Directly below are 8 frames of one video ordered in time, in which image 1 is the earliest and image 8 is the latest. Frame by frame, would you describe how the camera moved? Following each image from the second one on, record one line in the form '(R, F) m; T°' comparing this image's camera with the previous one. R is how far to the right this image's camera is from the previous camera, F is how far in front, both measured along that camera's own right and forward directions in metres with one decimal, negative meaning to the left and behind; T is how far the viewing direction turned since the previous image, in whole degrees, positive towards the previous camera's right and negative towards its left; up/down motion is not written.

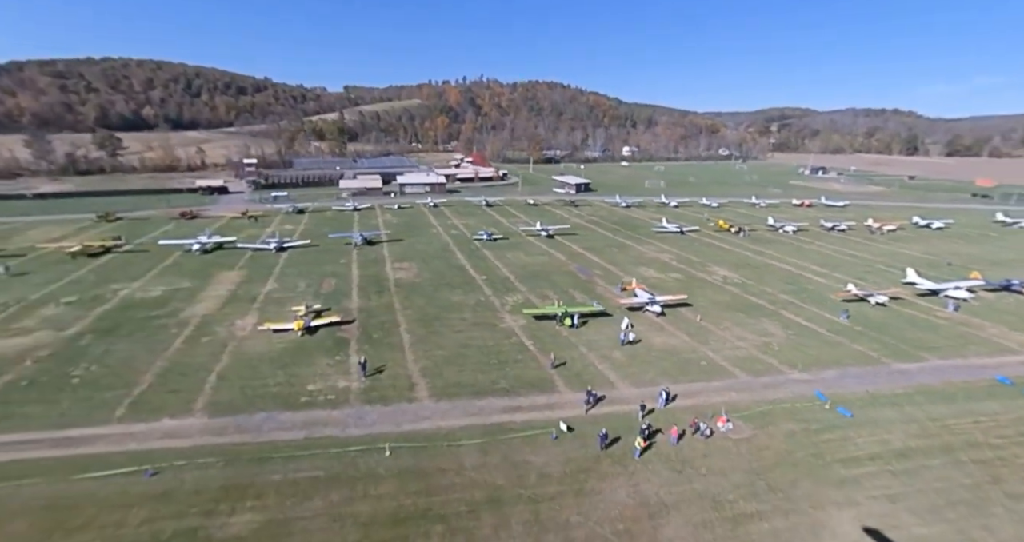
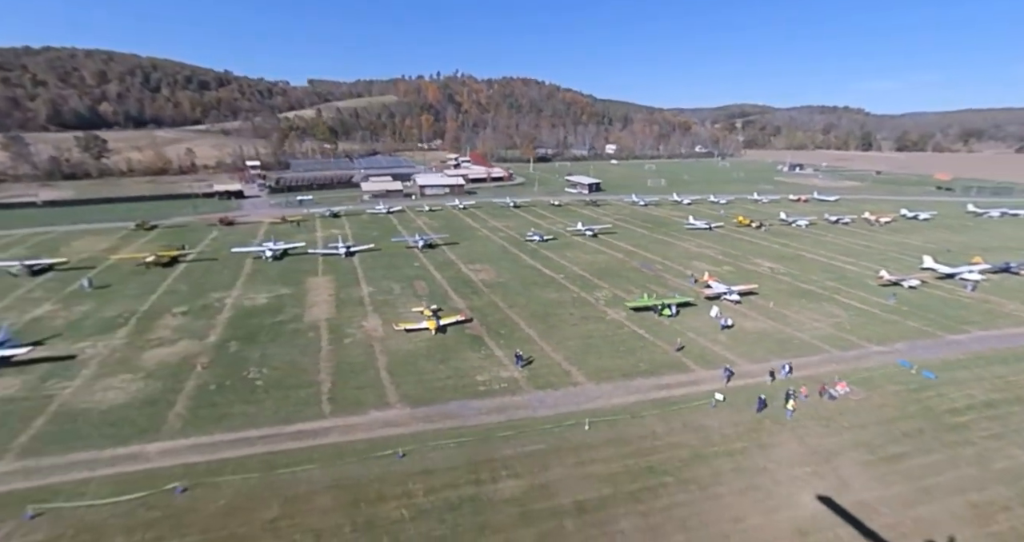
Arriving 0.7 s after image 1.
(-7.2, -2.2) m; +4°
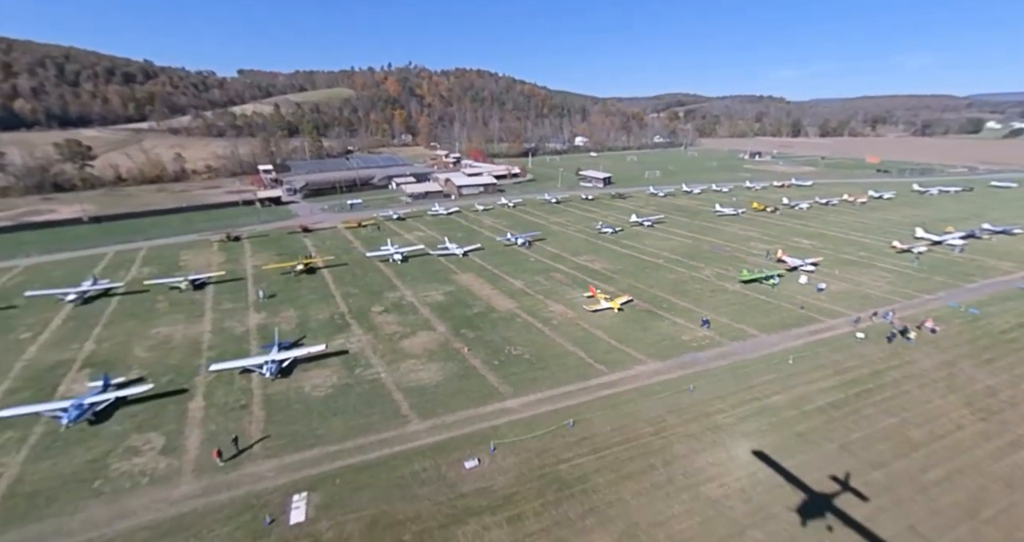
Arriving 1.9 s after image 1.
(-13.5, -4.5) m; +8°
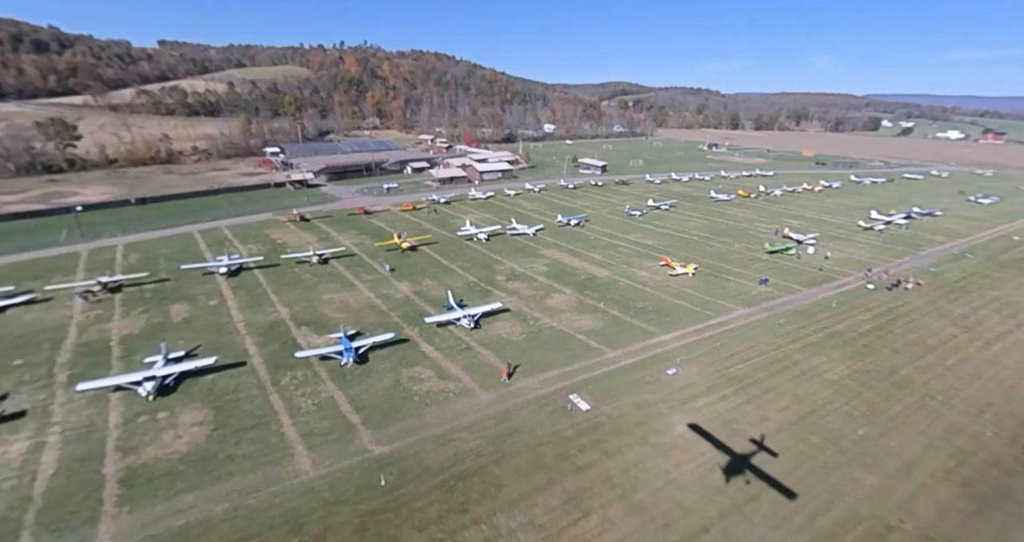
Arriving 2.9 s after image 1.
(-12.3, -5.5) m; +8°
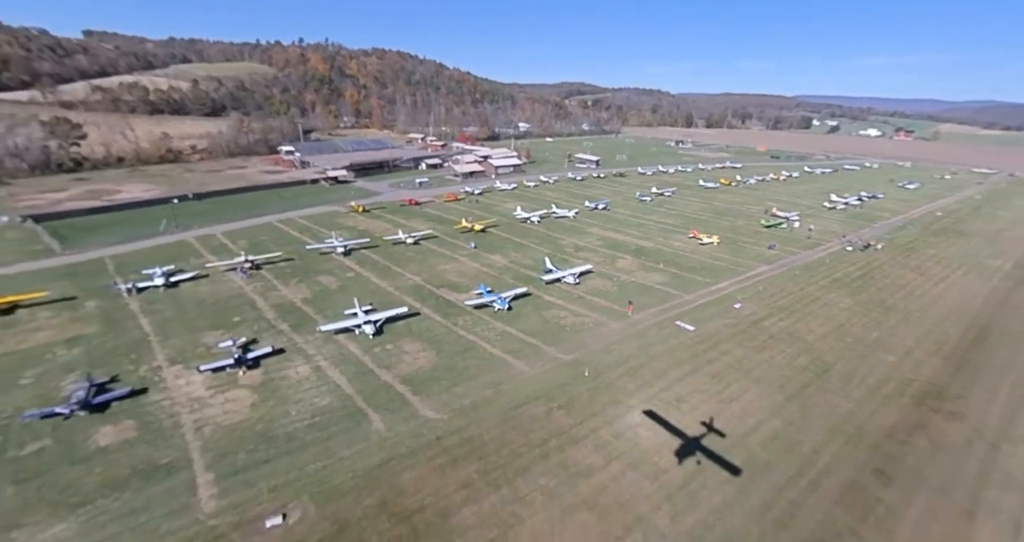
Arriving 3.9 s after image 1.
(-10.3, -6.5) m; +6°
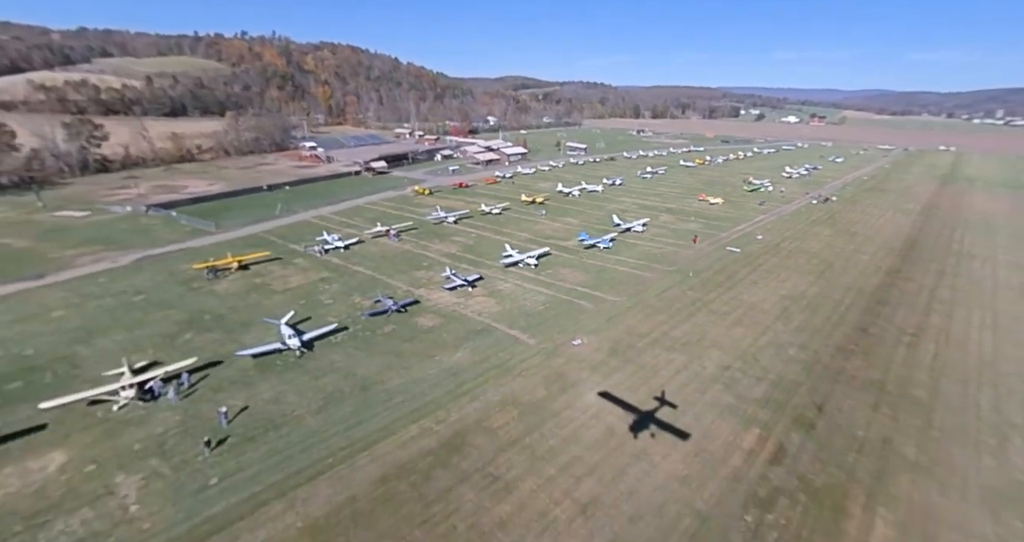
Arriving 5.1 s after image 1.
(-13.8, -10.0) m; +7°
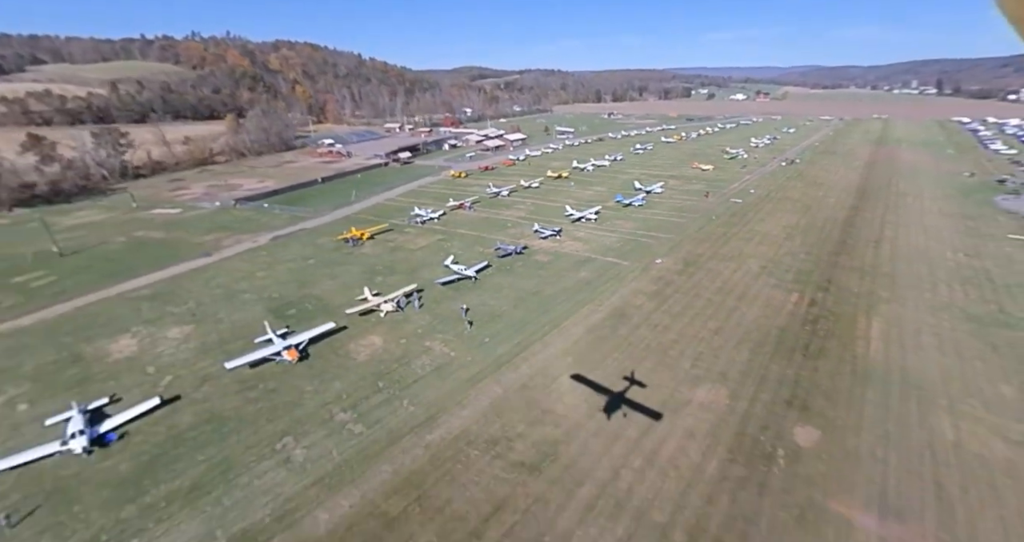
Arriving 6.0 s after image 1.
(-10.8, -9.5) m; +5°
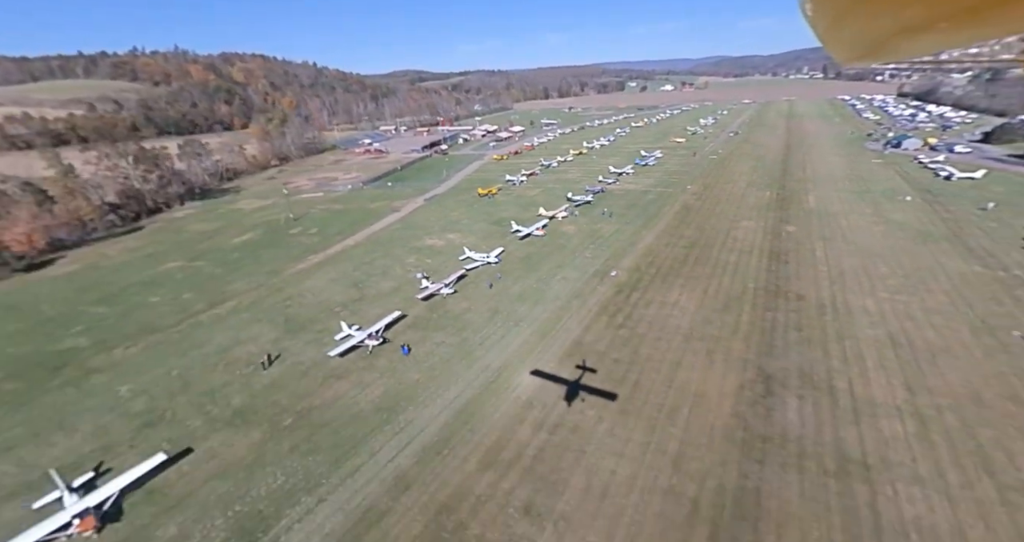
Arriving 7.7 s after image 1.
(-19.9, -21.2) m; +7°
